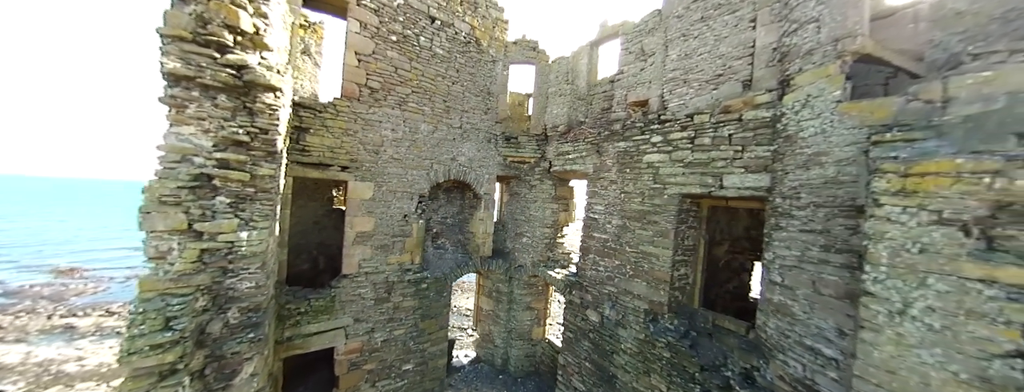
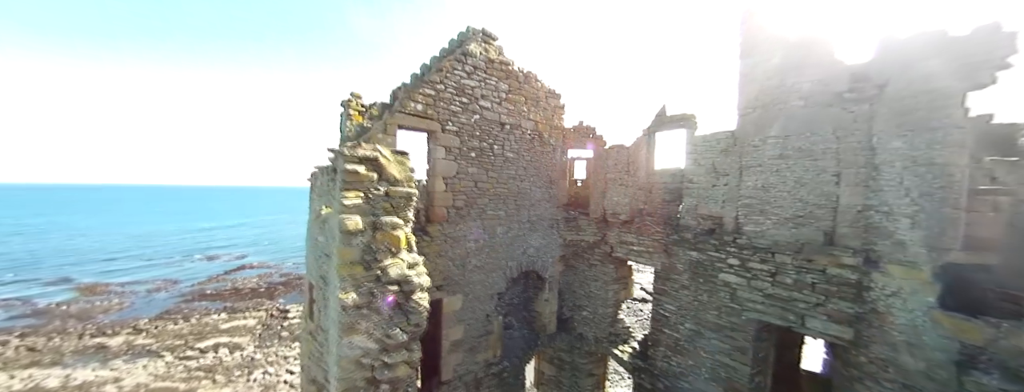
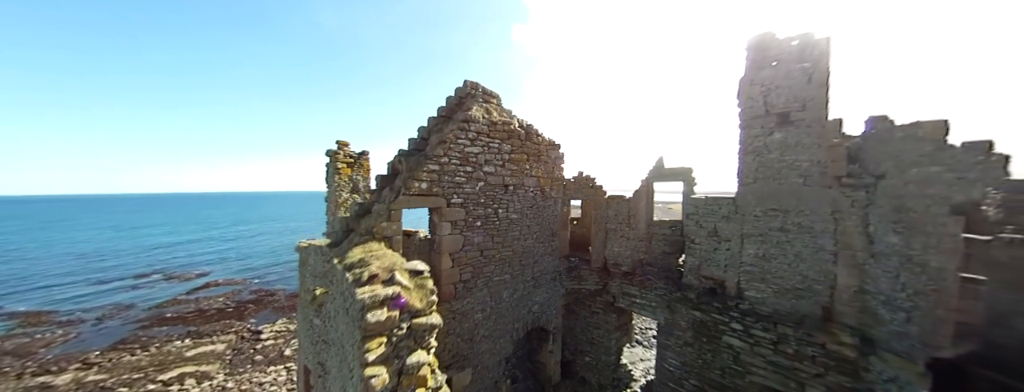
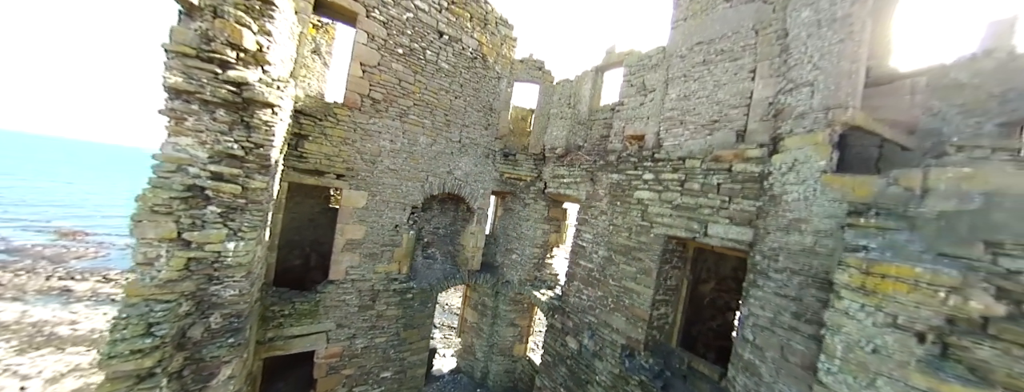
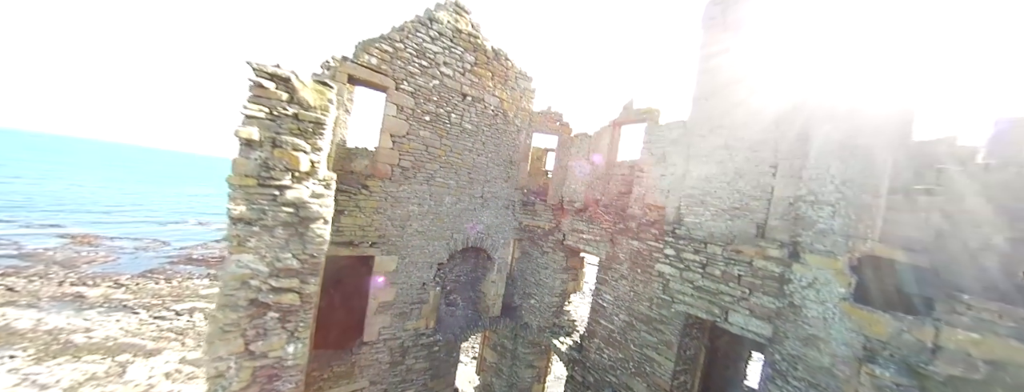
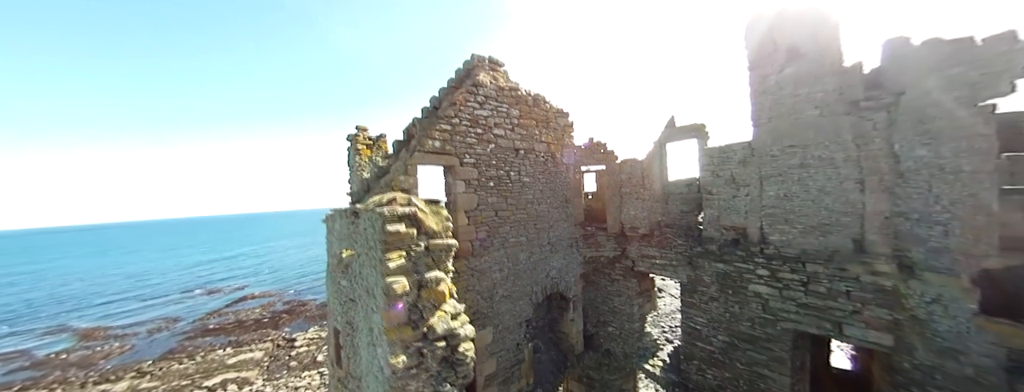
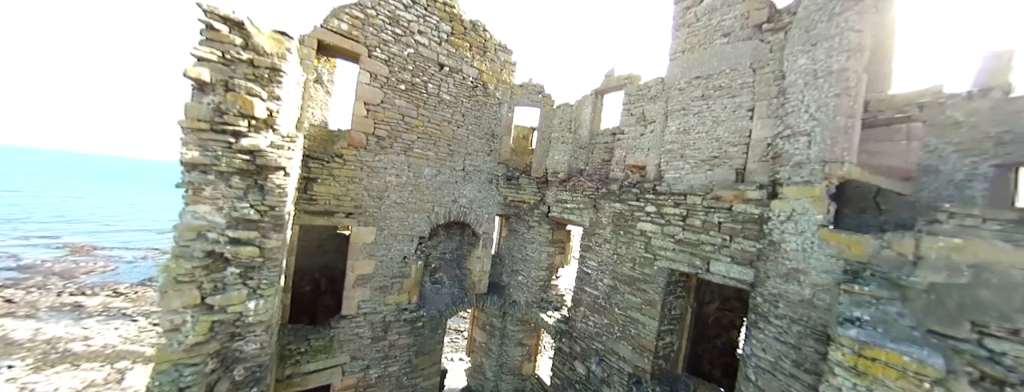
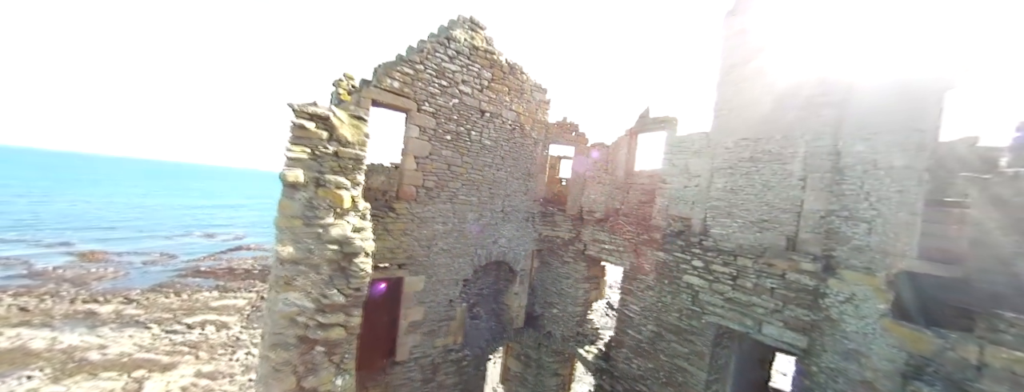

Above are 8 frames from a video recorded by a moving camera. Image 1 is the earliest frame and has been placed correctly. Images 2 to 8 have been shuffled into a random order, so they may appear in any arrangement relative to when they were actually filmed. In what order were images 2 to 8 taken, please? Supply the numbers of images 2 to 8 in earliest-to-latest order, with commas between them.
4, 7, 5, 8, 2, 6, 3
